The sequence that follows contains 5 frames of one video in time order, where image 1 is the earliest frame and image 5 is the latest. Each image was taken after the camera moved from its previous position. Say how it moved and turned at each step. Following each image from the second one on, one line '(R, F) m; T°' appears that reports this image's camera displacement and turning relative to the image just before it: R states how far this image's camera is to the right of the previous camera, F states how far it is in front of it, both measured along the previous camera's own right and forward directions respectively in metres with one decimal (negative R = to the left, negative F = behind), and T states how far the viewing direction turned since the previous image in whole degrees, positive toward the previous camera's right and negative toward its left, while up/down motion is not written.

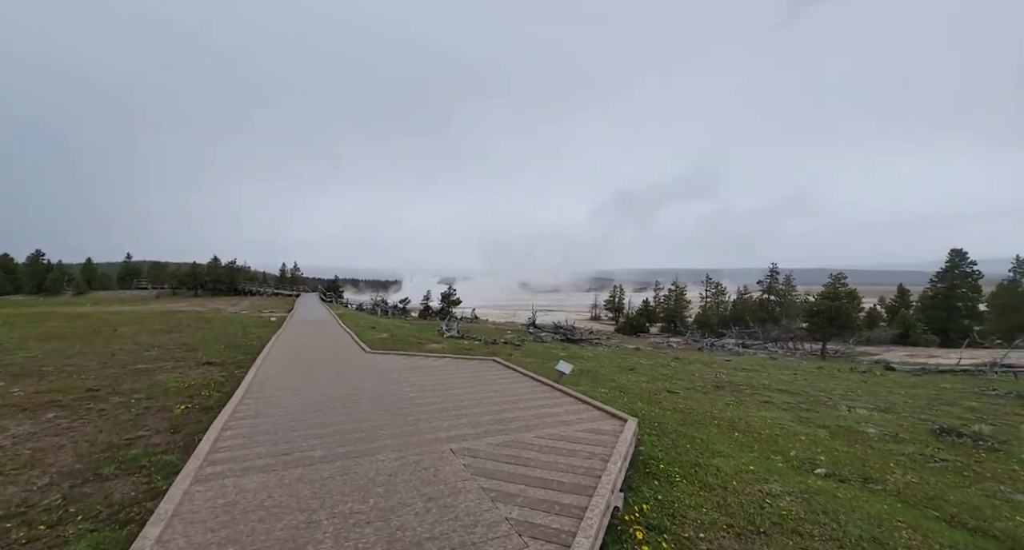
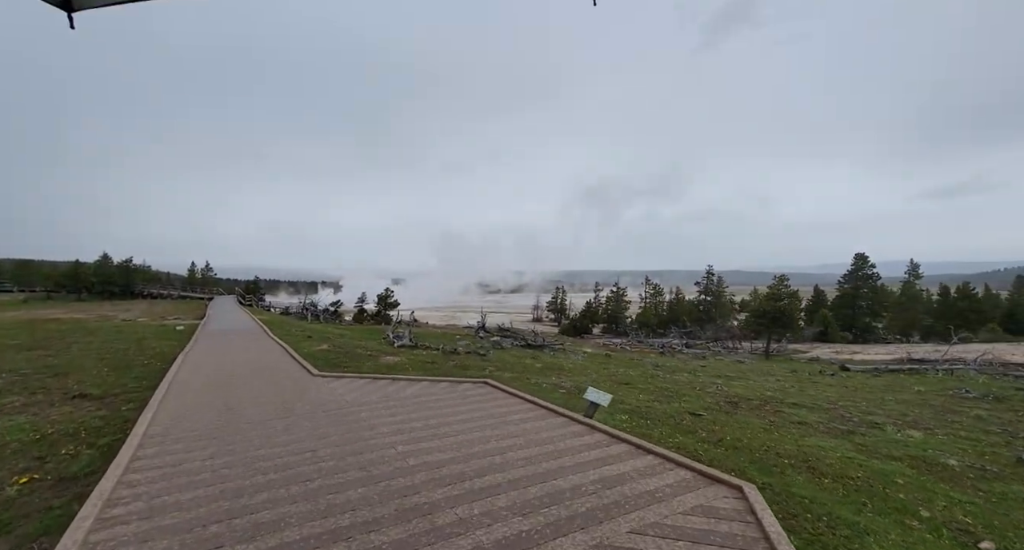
(-1.2, +2.2) m; +9°
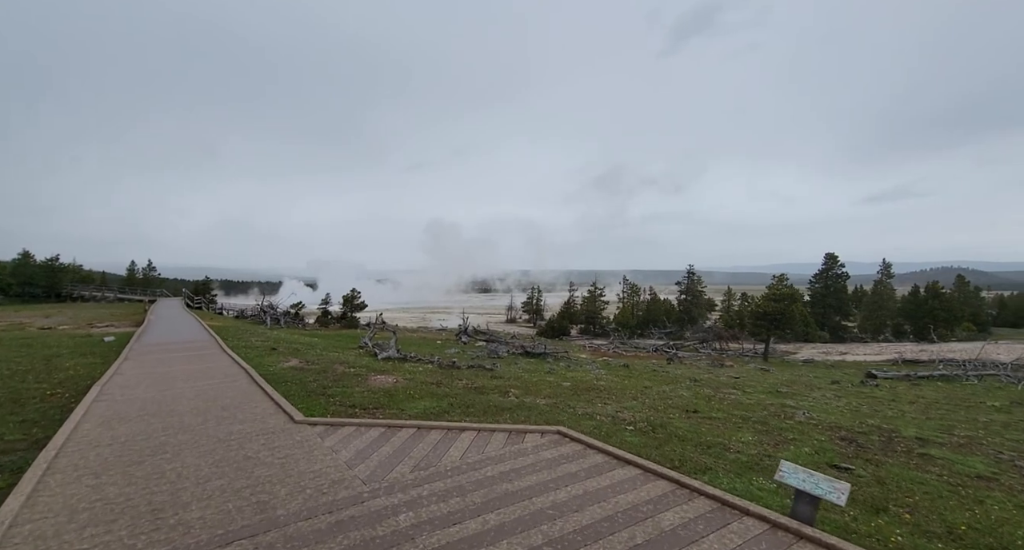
(-1.7, +2.9) m; +5°
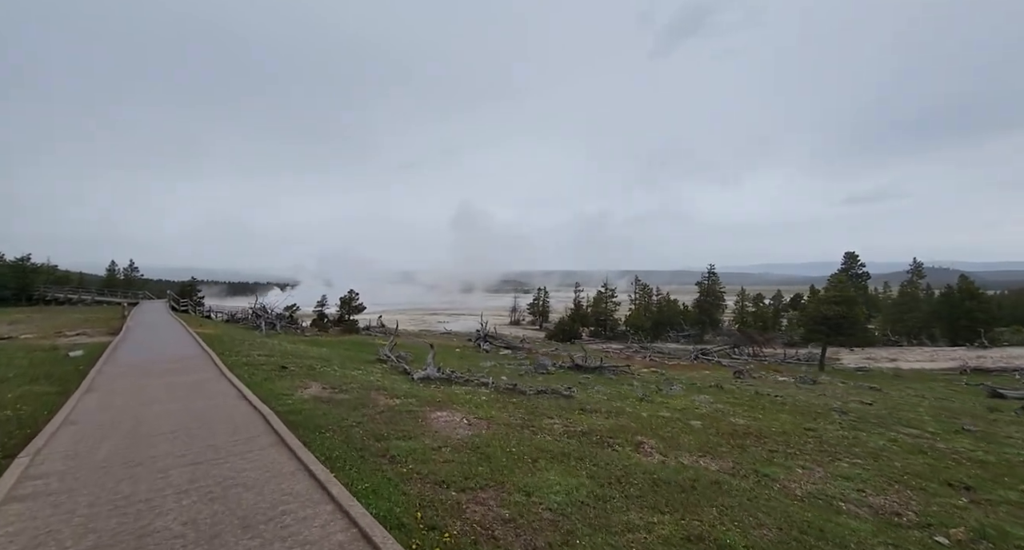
(-2.8, +3.6) m; +1°
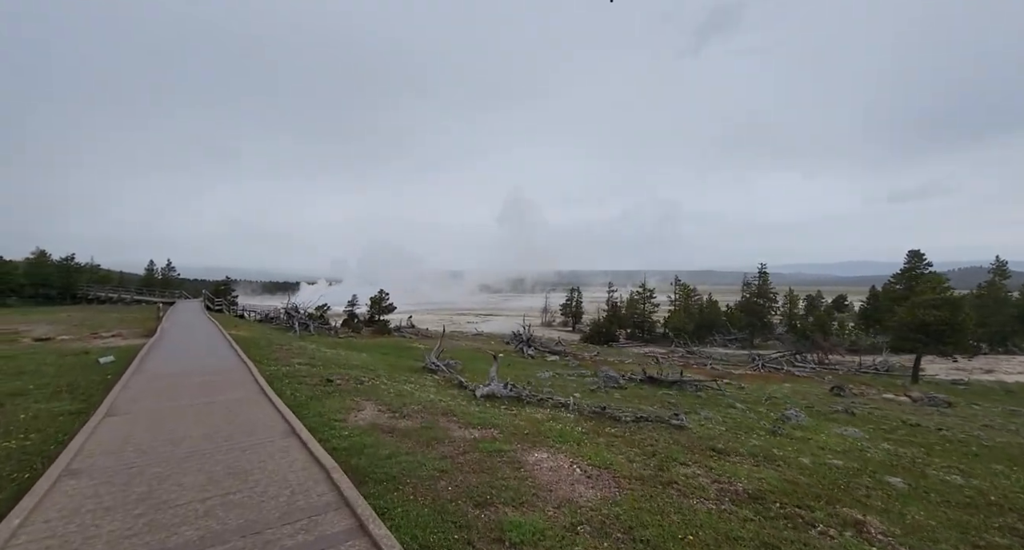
(-1.8, +2.3) m; -3°
